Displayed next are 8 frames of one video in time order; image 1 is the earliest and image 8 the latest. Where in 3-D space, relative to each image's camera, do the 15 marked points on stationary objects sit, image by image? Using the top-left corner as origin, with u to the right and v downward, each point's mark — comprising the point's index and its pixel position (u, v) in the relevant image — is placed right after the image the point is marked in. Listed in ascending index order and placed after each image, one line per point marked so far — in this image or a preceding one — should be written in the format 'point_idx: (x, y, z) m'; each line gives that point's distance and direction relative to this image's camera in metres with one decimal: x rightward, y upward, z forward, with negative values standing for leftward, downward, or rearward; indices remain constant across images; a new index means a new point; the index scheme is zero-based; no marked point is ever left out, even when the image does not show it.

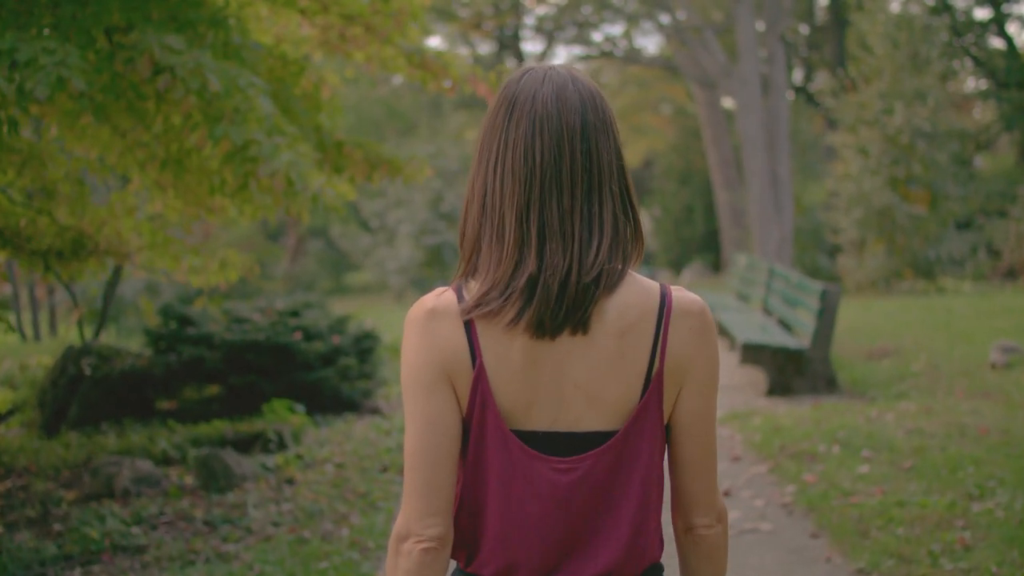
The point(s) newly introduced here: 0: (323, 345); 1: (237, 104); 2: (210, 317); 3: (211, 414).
0: (-1.5, -0.4, +8.6) m
1: (-1.3, +0.9, +5.3) m
2: (-2.4, -0.2, +8.9) m
3: (-2.3, -1.0, +8.3) m
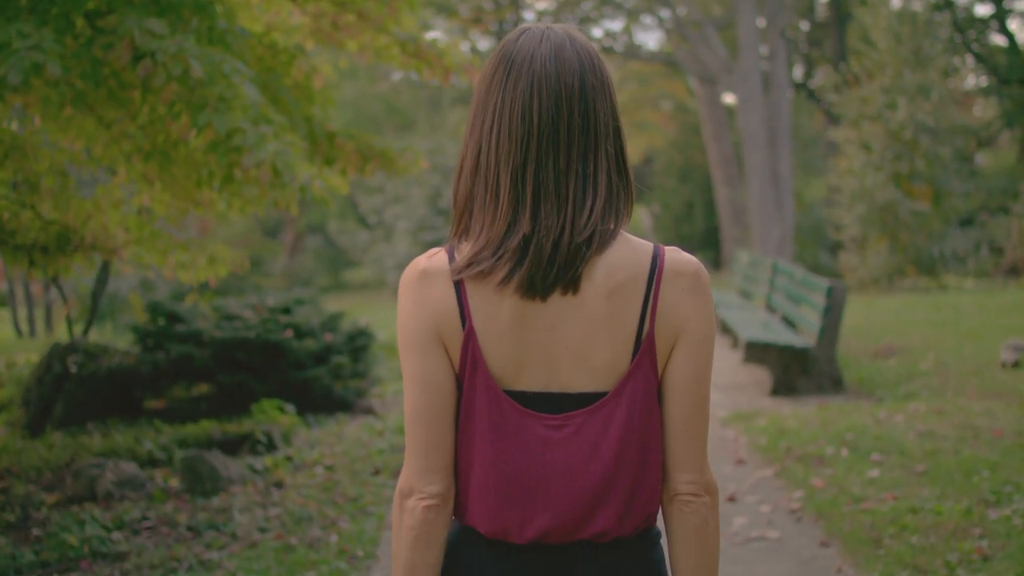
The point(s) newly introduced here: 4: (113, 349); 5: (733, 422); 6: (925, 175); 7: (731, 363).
0: (-1.5, -0.4, +8.4) m
1: (-1.3, +0.9, +5.1) m
2: (-2.4, -0.2, +8.6) m
3: (-2.3, -0.9, +8.1) m
4: (-3.0, -0.5, +8.2) m
5: (+1.5, -0.9, +7.3) m
6: (+7.4, +2.0, +19.7) m
7: (+1.9, -0.7, +9.8) m
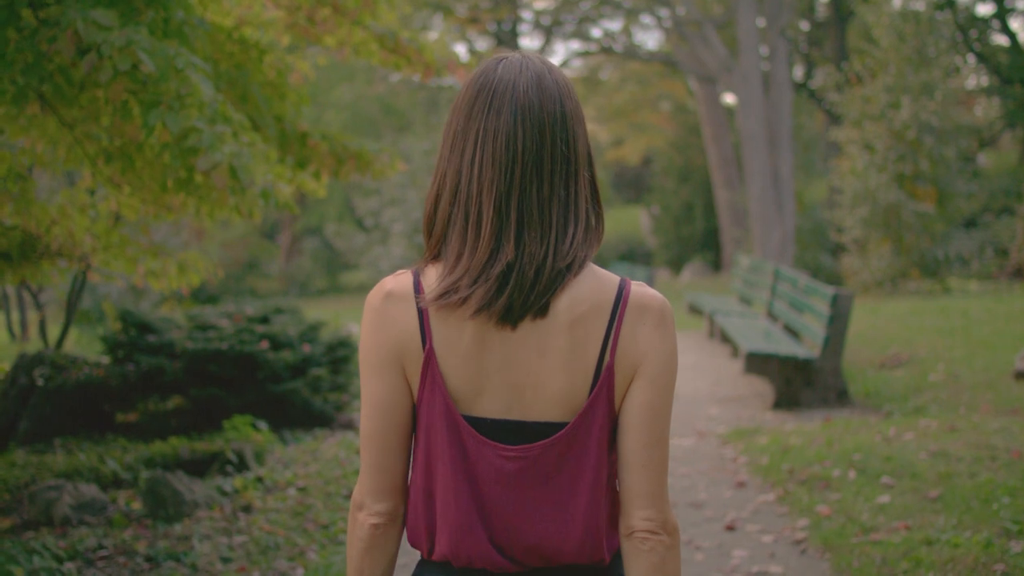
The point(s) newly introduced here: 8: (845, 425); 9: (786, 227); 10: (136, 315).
0: (-1.6, -0.5, +8.0) m
1: (-1.4, +0.8, +4.7) m
2: (-2.5, -0.3, +8.2) m
3: (-2.4, -1.0, +7.6) m
4: (-3.0, -0.5, +7.8) m
5: (+1.4, -0.9, +6.8) m
6: (+7.3, +1.9, +19.3) m
7: (+1.8, -0.7, +9.4) m
8: (+2.1, -0.9, +7.0) m
9: (+4.9, +1.1, +19.7) m
10: (-2.8, -0.2, +8.2) m
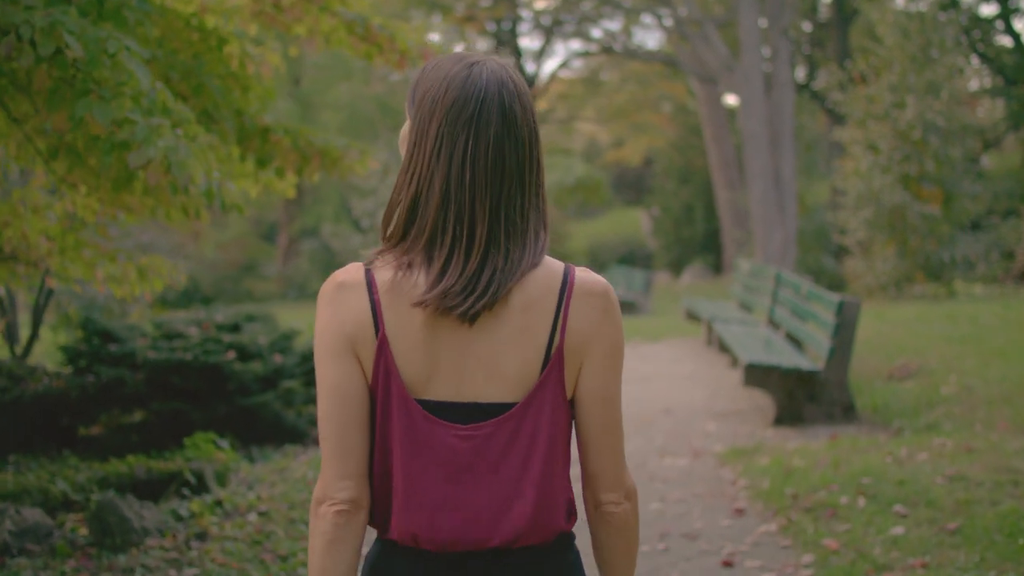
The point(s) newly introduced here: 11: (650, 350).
0: (-1.7, -0.5, +7.5) m
1: (-1.5, +0.8, +4.2) m
2: (-2.6, -0.3, +7.7) m
3: (-2.5, -1.0, +7.1) m
4: (-3.1, -0.6, +7.3) m
5: (+1.3, -1.0, +6.4) m
6: (+7.2, +1.9, +18.8) m
7: (+1.7, -0.8, +8.9) m
8: (+2.0, -0.9, +6.5) m
9: (+4.8, +1.0, +19.2) m
10: (-2.9, -0.2, +7.7) m
11: (+1.4, -0.6, +11.6) m
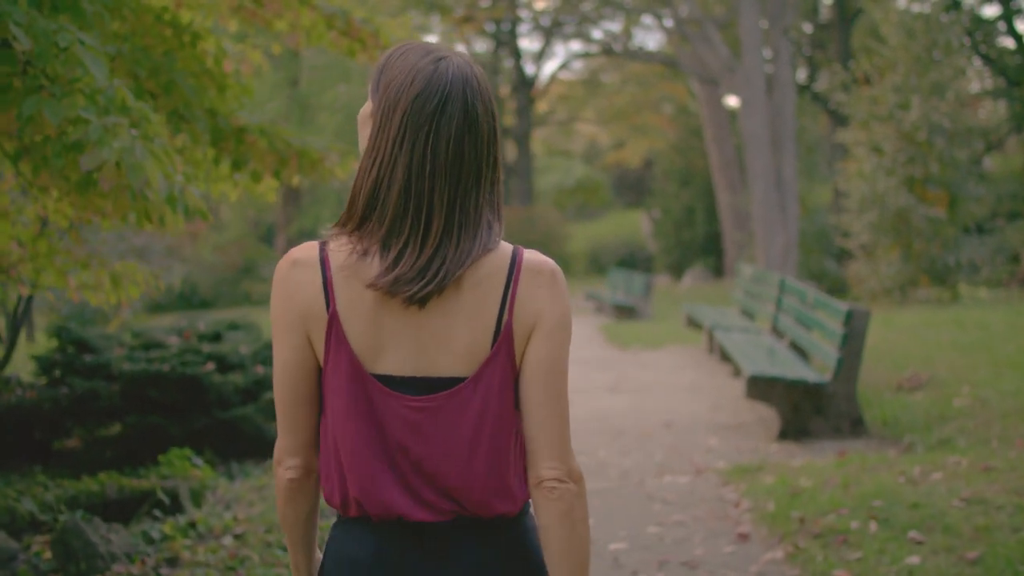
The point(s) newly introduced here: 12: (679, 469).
0: (-1.7, -0.6, +7.2) m
1: (-1.6, +0.8, +3.9) m
2: (-2.7, -0.4, +7.4) m
3: (-2.5, -1.1, +6.8) m
4: (-3.2, -0.6, +7.0) m
5: (+1.2, -1.0, +6.0) m
6: (+7.1, +1.8, +18.5) m
7: (+1.7, -0.8, +8.5) m
8: (+2.0, -1.0, +6.2) m
9: (+4.7, +1.0, +18.8) m
10: (-2.9, -0.3, +7.4) m
11: (+1.4, -0.7, +11.3) m
12: (+1.0, -1.0, +6.4) m
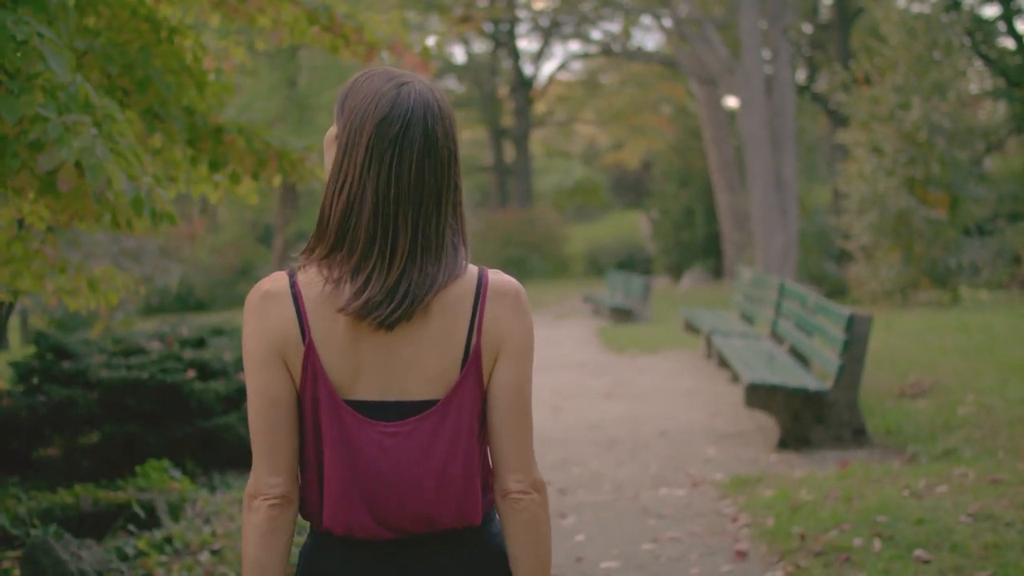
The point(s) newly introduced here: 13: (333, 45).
0: (-1.8, -0.6, +6.9) m
1: (-1.6, +0.7, +3.7) m
2: (-2.7, -0.4, +7.2) m
3: (-2.6, -1.1, +6.6) m
4: (-3.2, -0.6, +6.8) m
5: (+1.2, -1.1, +5.8) m
6: (+7.1, +1.8, +18.3) m
7: (+1.6, -0.9, +8.3) m
8: (+1.9, -1.0, +6.0) m
9: (+4.7, +0.9, +18.6) m
10: (-3.0, -0.3, +7.2) m
11: (+1.3, -0.7, +11.0) m
12: (+0.9, -1.1, +6.2) m
13: (-1.0, +1.3, +6.2) m
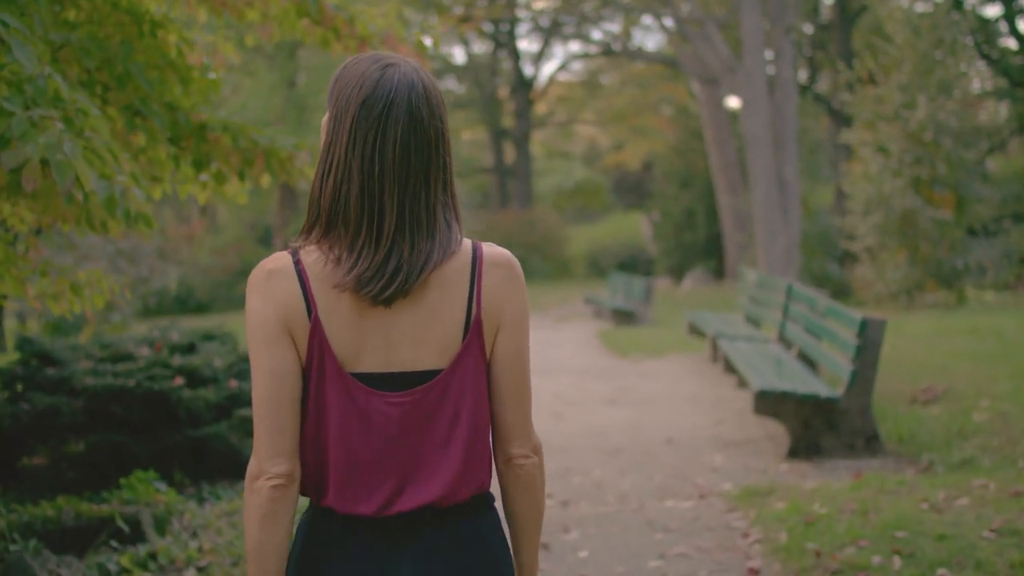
0: (-1.8, -0.6, +6.7) m
1: (-1.6, +0.7, +3.4) m
2: (-2.7, -0.4, +7.0) m
3: (-2.6, -1.1, +6.4) m
4: (-3.2, -0.7, +6.5) m
5: (+1.2, -1.1, +5.6) m
6: (+7.1, +1.7, +18.0) m
7: (+1.6, -0.9, +8.1) m
8: (+1.9, -1.0, +5.7) m
9: (+4.7, +0.9, +18.4) m
10: (-3.0, -0.3, +6.9) m
11: (+1.3, -0.8, +10.8) m
12: (+0.9, -1.1, +5.9) m
13: (-1.0, +1.3, +5.9) m
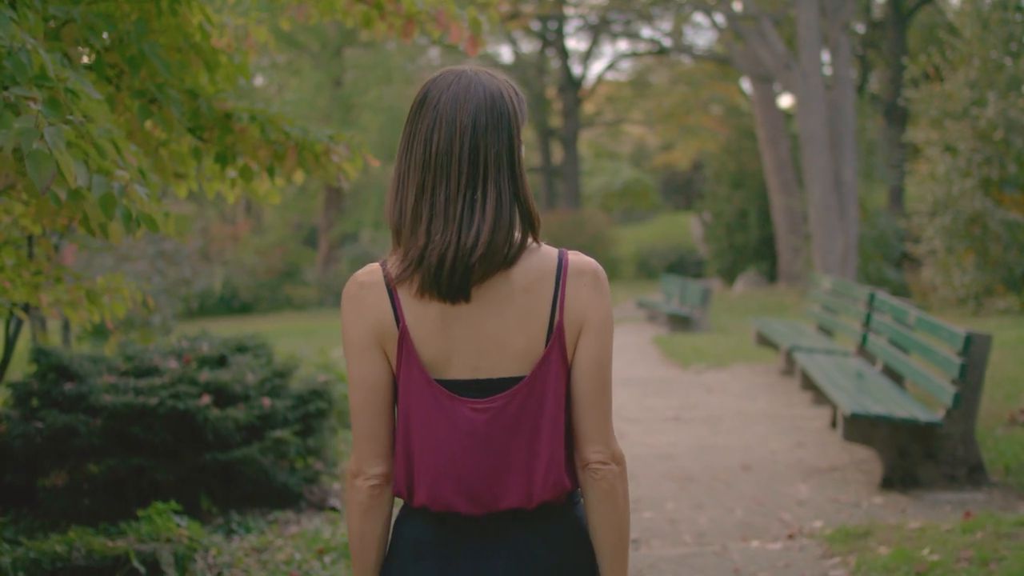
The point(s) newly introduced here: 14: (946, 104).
0: (-1.5, -0.7, +6.1) m
1: (-1.4, +0.7, +2.8) m
2: (-2.4, -0.5, +6.4) m
3: (-2.3, -1.2, +5.8) m
4: (-2.9, -0.7, +6.0) m
5: (+1.4, -1.1, +4.9) m
6: (+7.9, +1.6, +17.1) m
7: (+2.0, -0.9, +7.4) m
8: (+2.2, -1.1, +5.0) m
9: (+5.5, +0.8, +17.5) m
10: (-2.7, -0.4, +6.4) m
11: (+1.8, -0.8, +10.1) m
12: (+1.2, -1.2, +5.2) m
13: (-0.7, +1.3, +5.3) m
14: (+6.9, +2.9, +17.3) m
